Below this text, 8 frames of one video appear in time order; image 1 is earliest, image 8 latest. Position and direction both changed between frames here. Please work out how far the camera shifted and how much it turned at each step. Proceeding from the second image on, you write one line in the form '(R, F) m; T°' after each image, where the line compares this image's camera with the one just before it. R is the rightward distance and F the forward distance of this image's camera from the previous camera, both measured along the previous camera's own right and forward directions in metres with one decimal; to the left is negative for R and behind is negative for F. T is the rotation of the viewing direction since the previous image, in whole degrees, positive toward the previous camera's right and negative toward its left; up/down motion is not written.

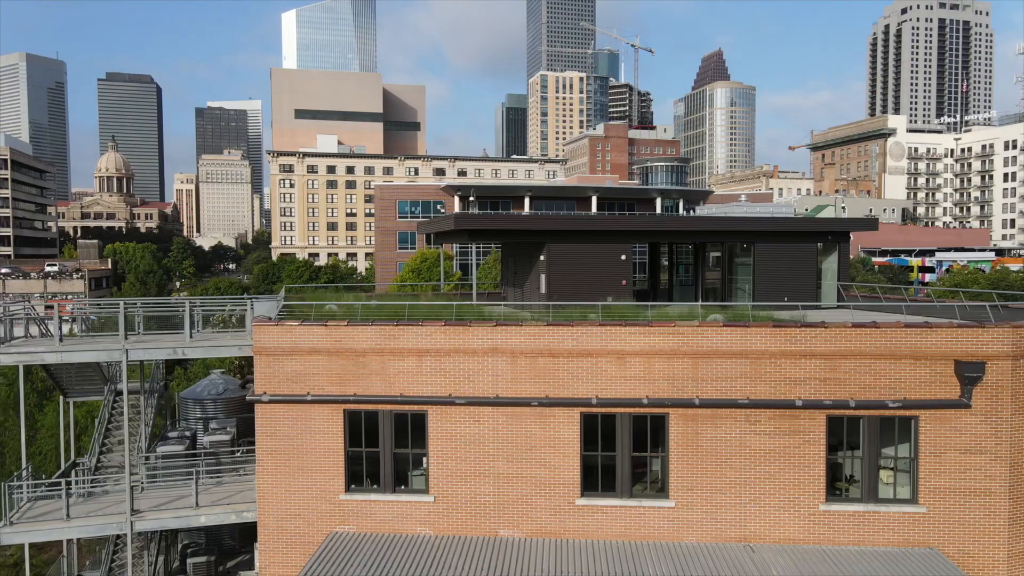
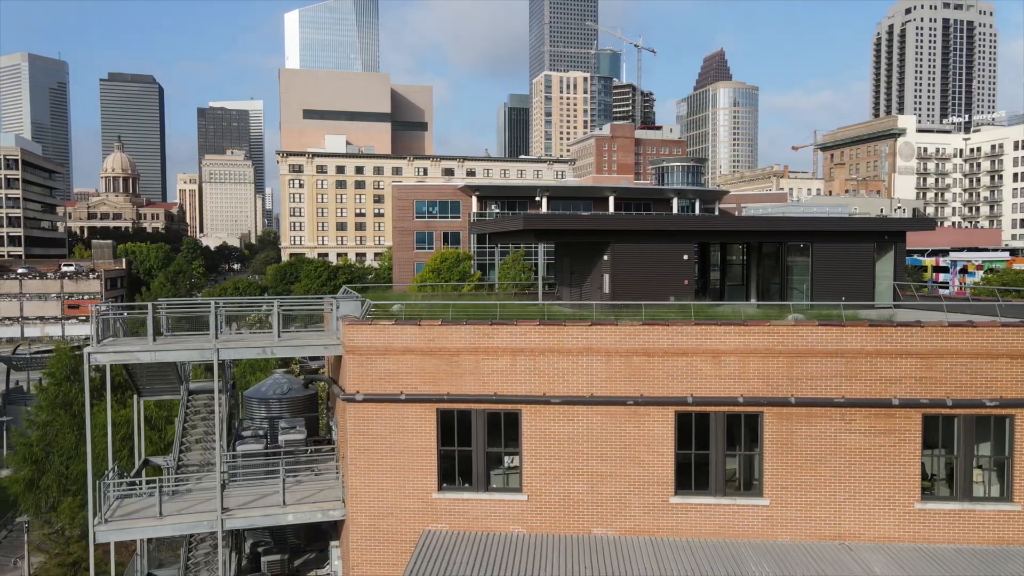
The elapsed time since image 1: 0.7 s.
(-1.8, -0.1) m; 0°
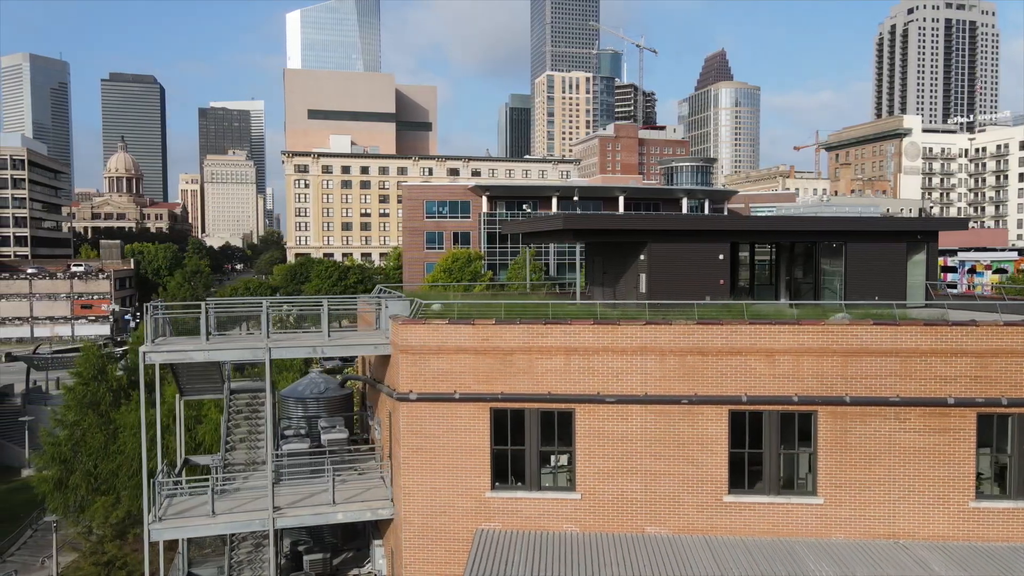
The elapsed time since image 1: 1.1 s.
(-1.1, 0.0) m; 0°
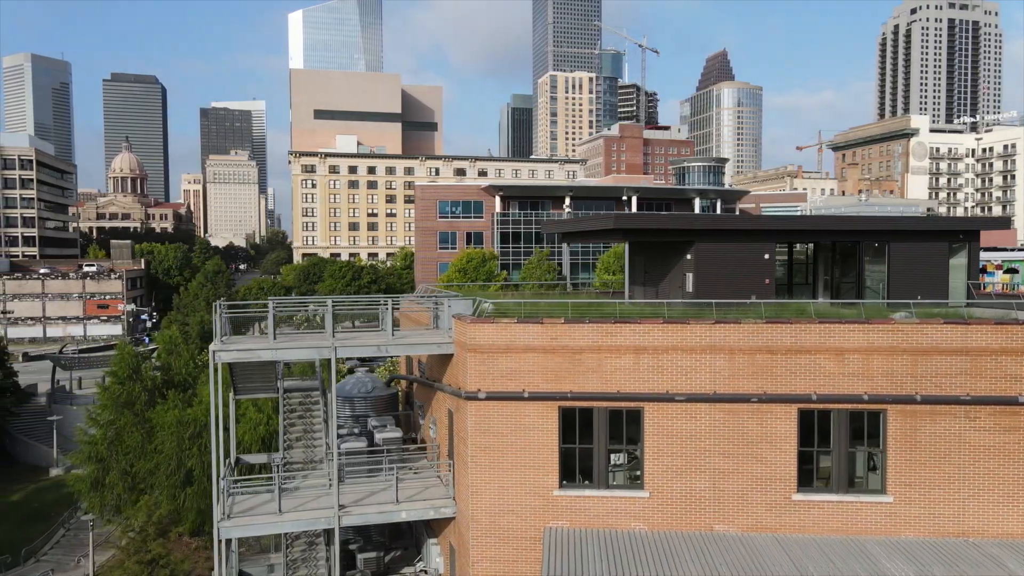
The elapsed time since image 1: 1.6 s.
(-1.4, -0.1) m; 0°
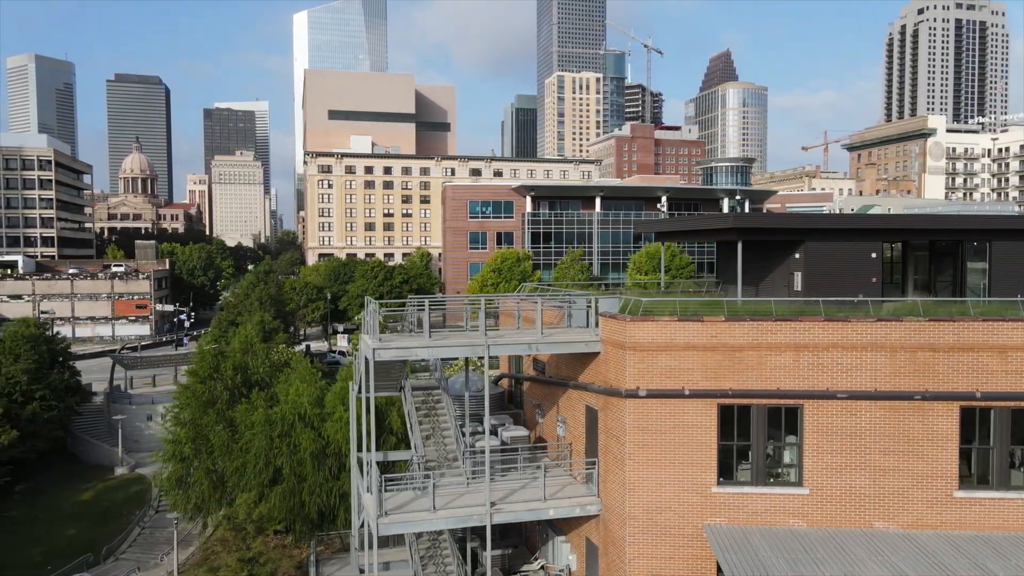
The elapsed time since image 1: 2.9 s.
(-3.2, -0.1) m; 0°
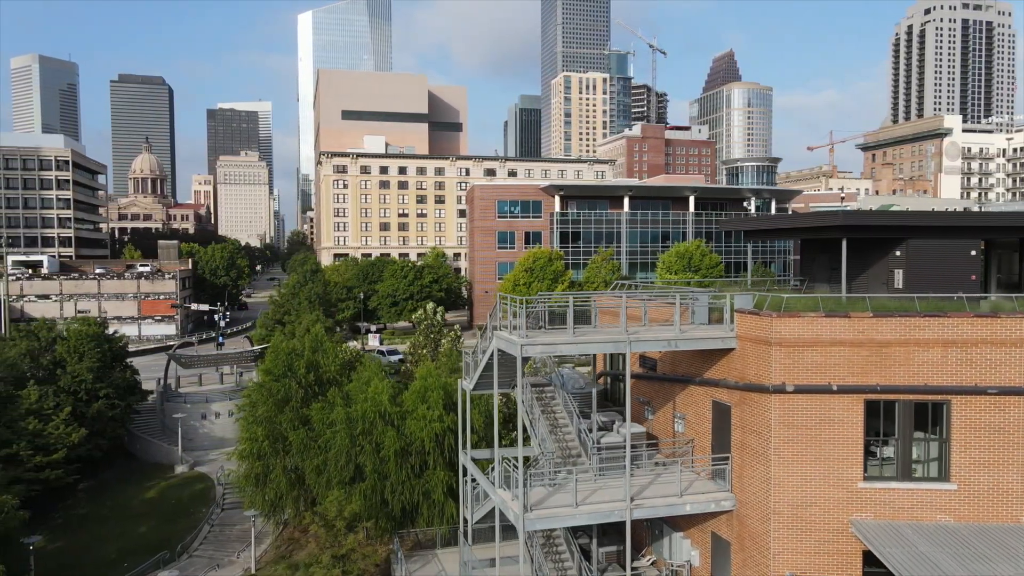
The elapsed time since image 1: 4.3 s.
(-3.0, -0.1) m; 0°
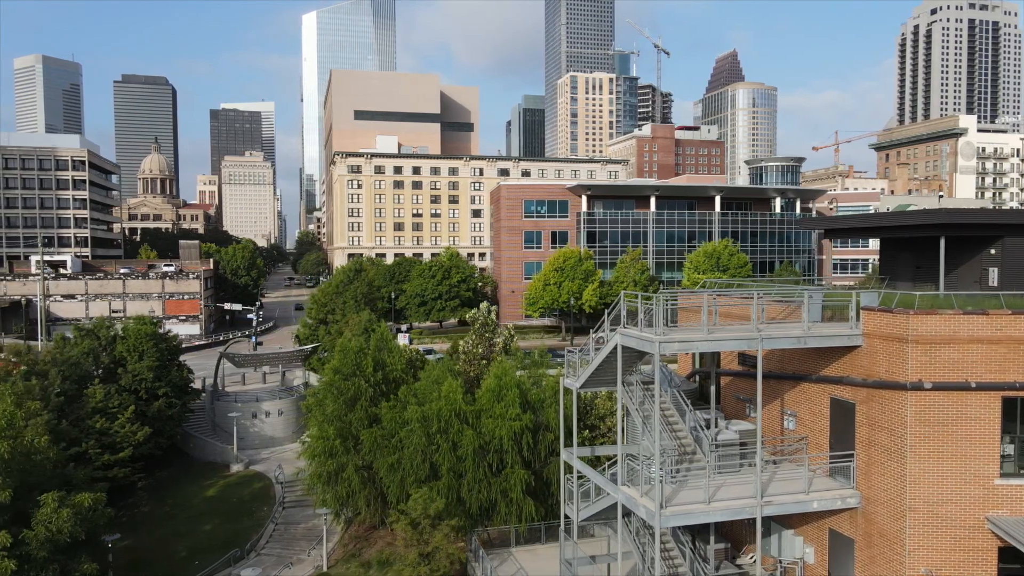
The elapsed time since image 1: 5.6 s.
(-2.8, 0.0) m; 0°
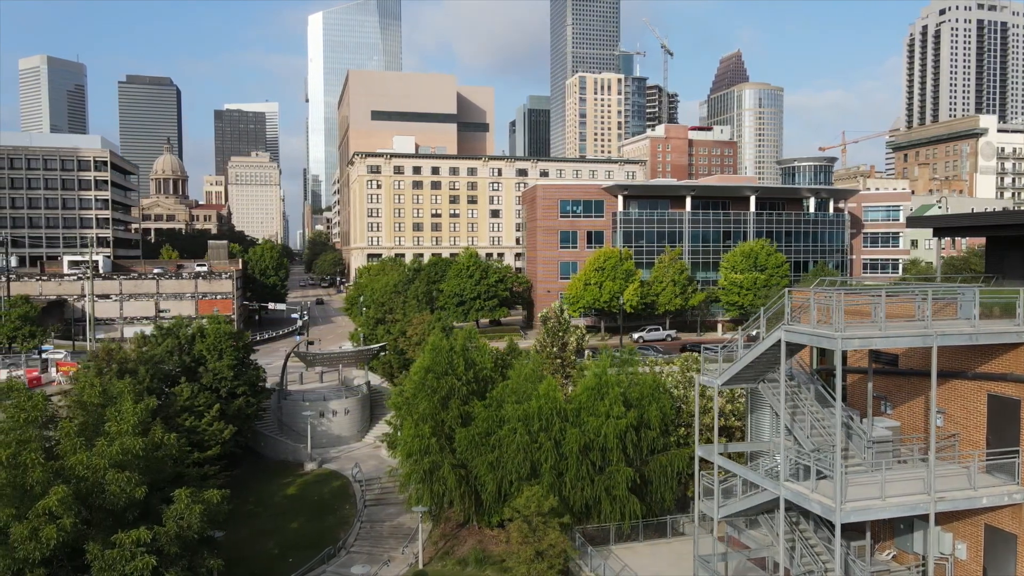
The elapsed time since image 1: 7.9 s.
(-3.7, -0.1) m; 0°
